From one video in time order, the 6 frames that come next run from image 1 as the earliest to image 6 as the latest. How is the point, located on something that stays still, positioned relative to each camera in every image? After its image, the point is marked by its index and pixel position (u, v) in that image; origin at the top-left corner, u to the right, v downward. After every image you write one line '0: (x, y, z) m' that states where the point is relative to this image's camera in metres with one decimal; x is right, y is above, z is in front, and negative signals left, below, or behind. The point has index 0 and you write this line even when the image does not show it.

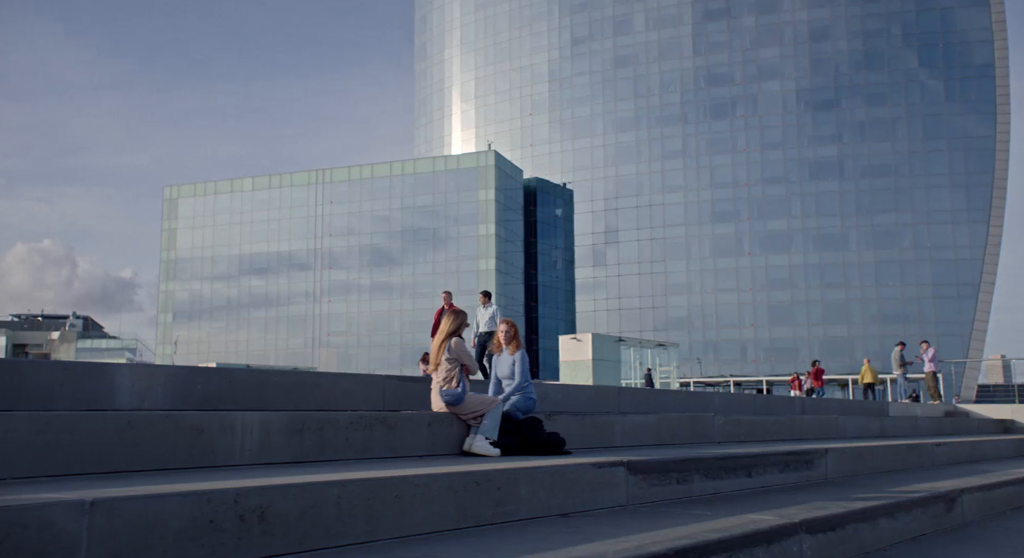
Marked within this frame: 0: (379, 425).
0: (-1.1, -1.2, +7.1) m
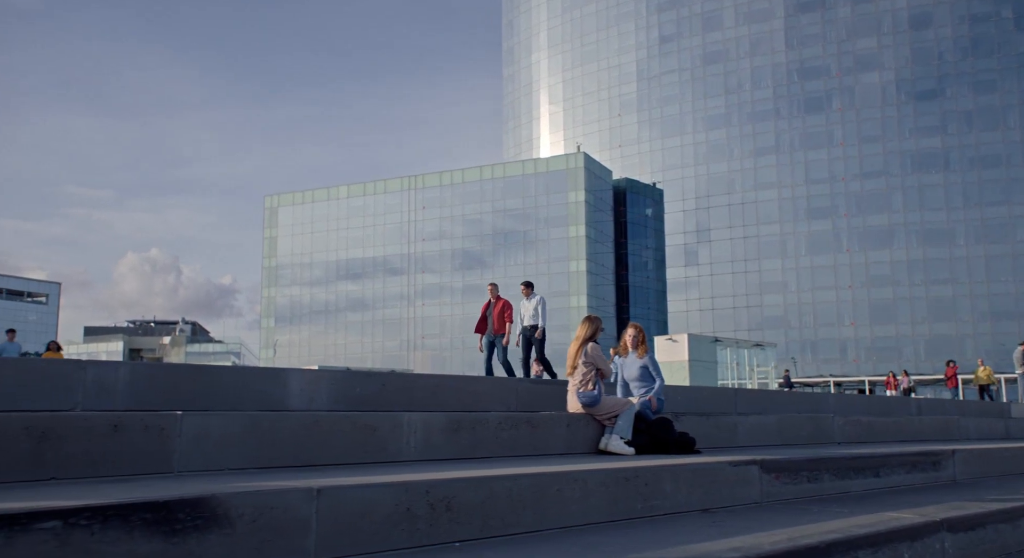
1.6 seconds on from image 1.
0: (+0.1, -1.3, +7.7) m
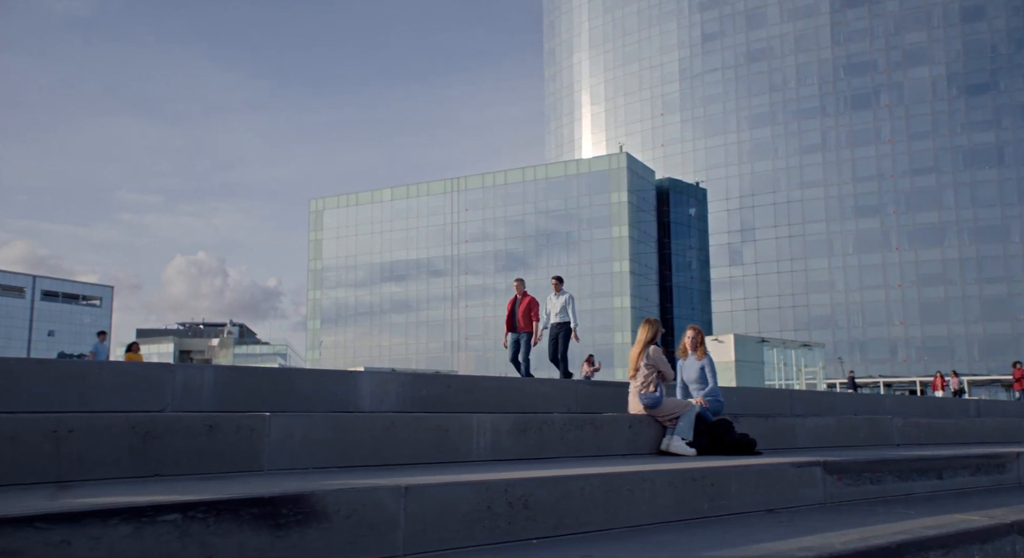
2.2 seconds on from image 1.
0: (+0.7, -1.3, +7.8) m
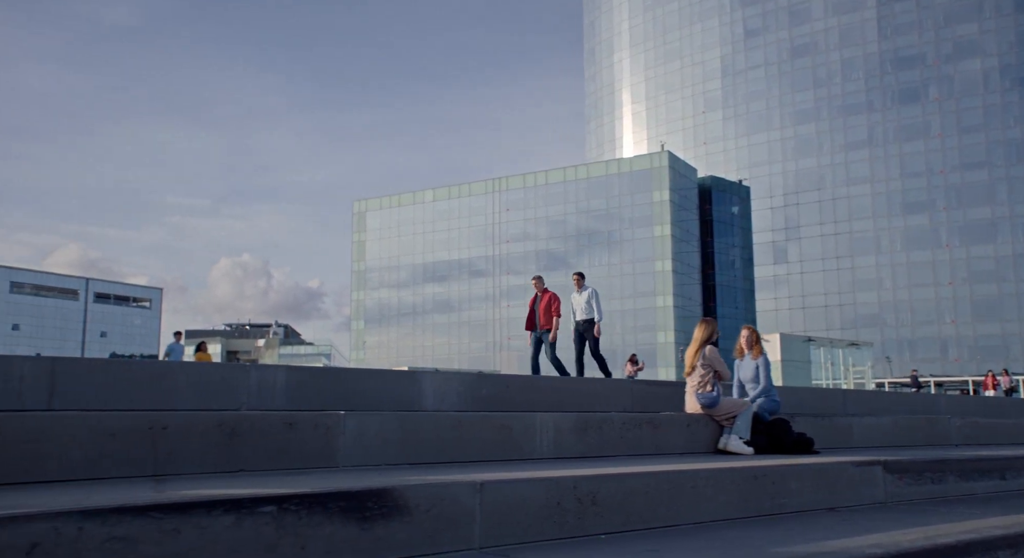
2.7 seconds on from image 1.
0: (+1.3, -1.4, +7.9) m
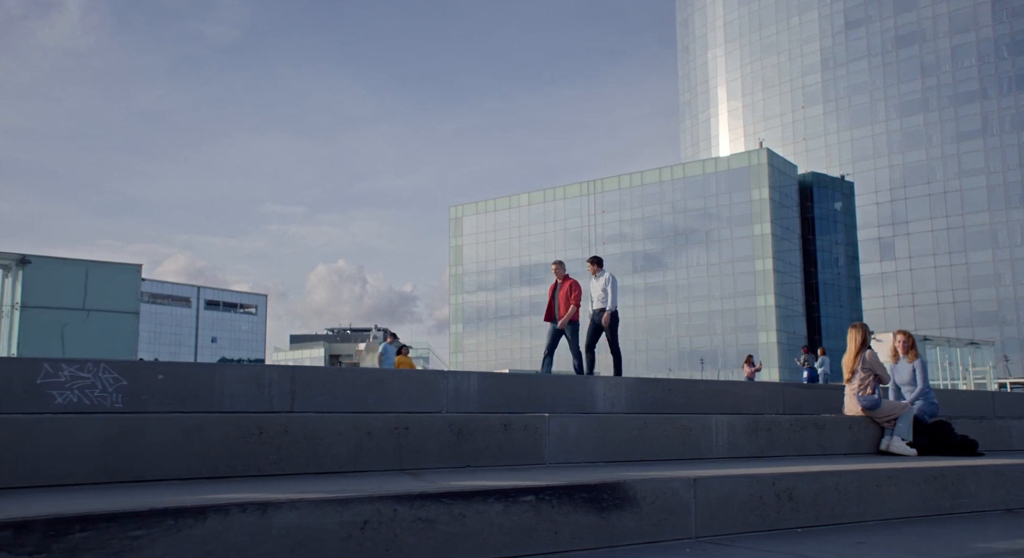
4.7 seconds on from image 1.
0: (+2.9, -1.4, +8.3) m
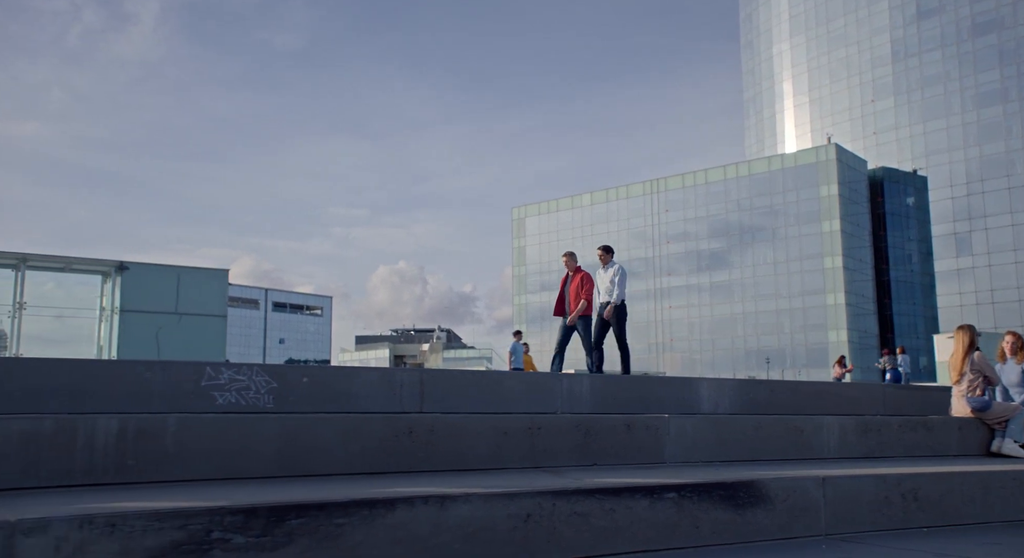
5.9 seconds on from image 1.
0: (+4.0, -1.4, +8.3) m
